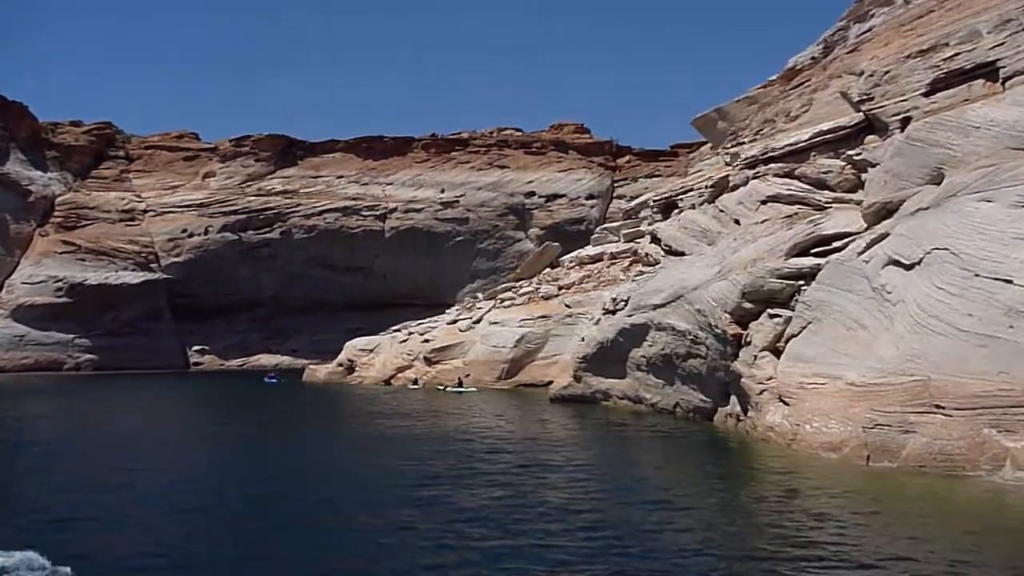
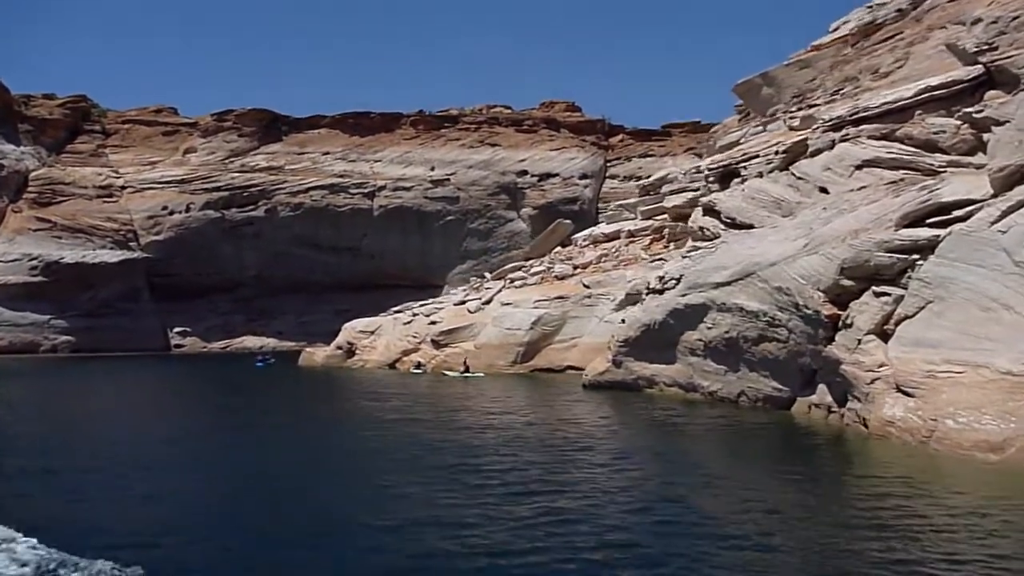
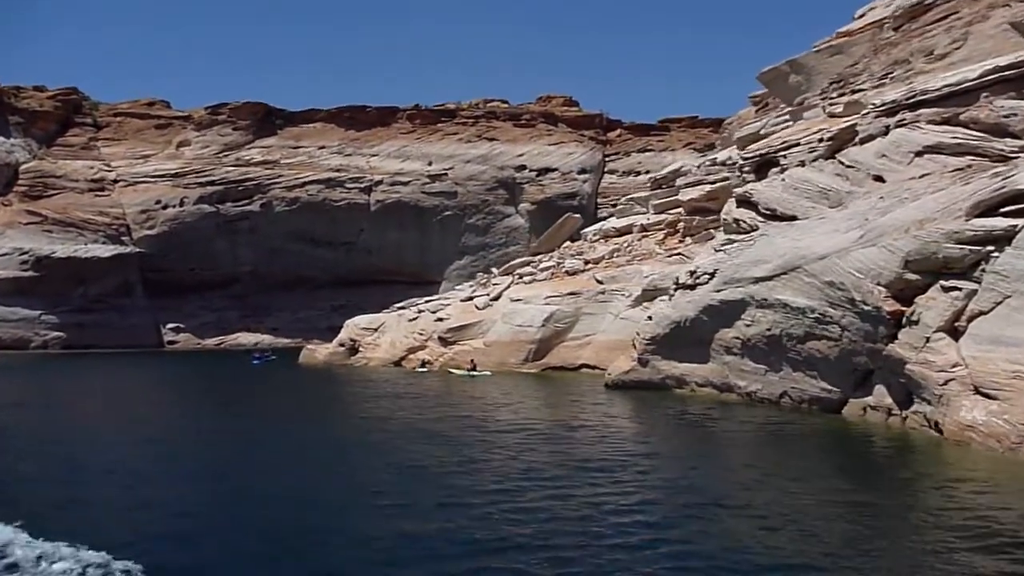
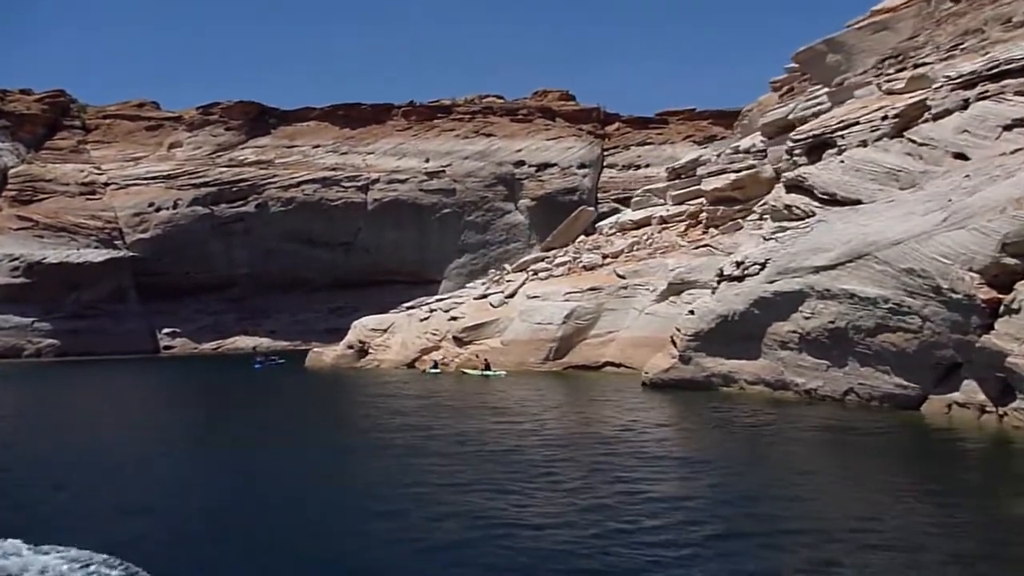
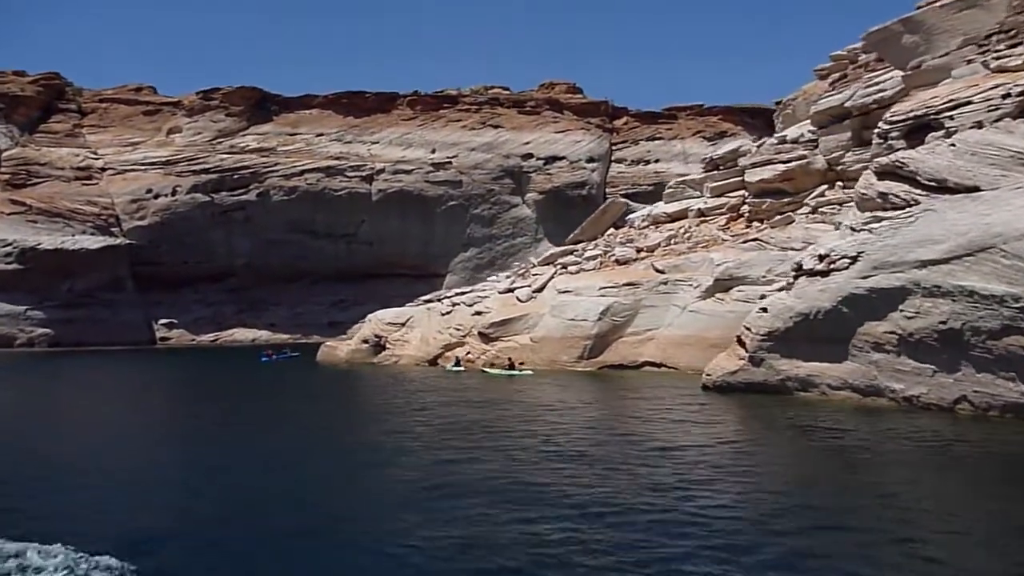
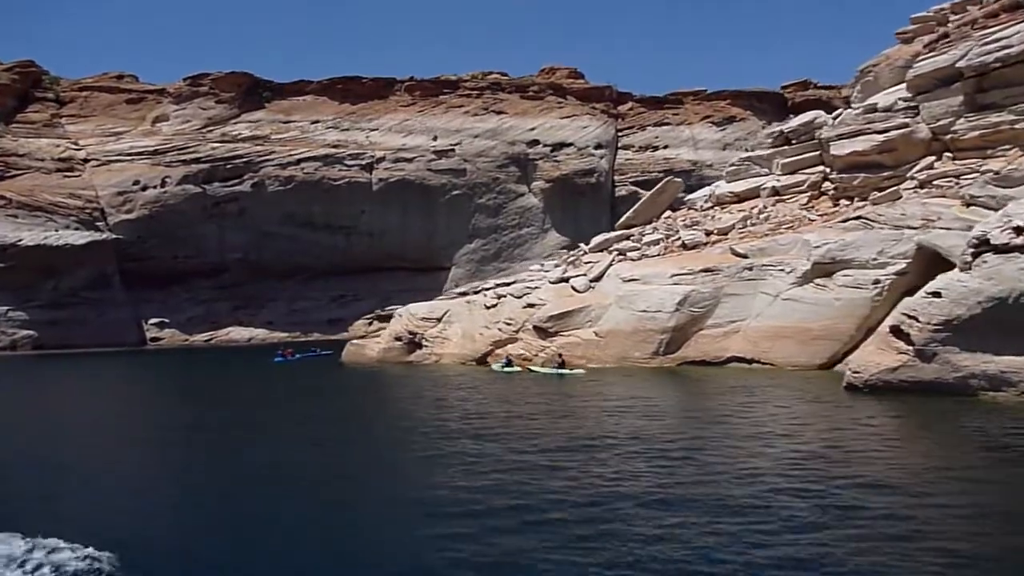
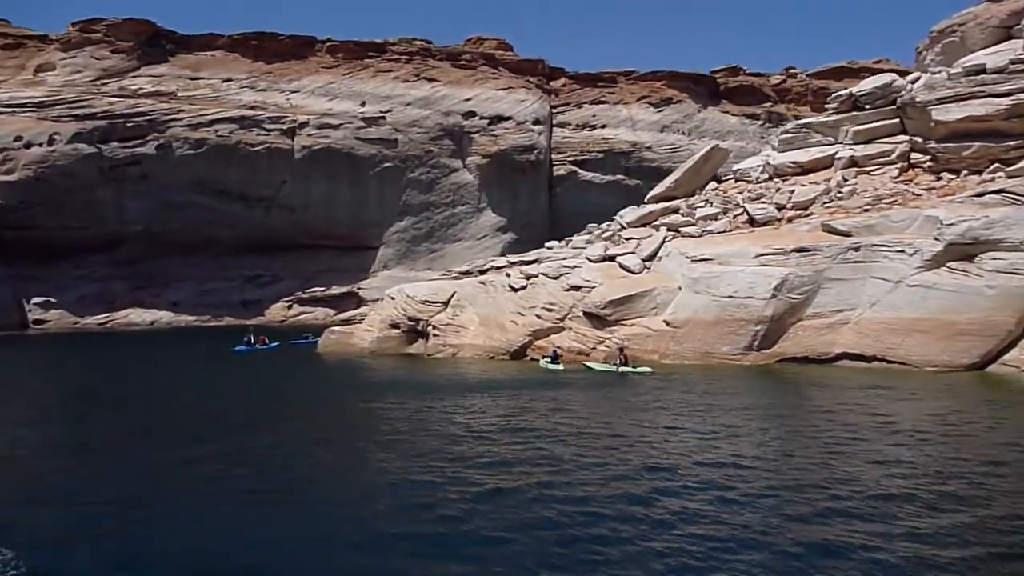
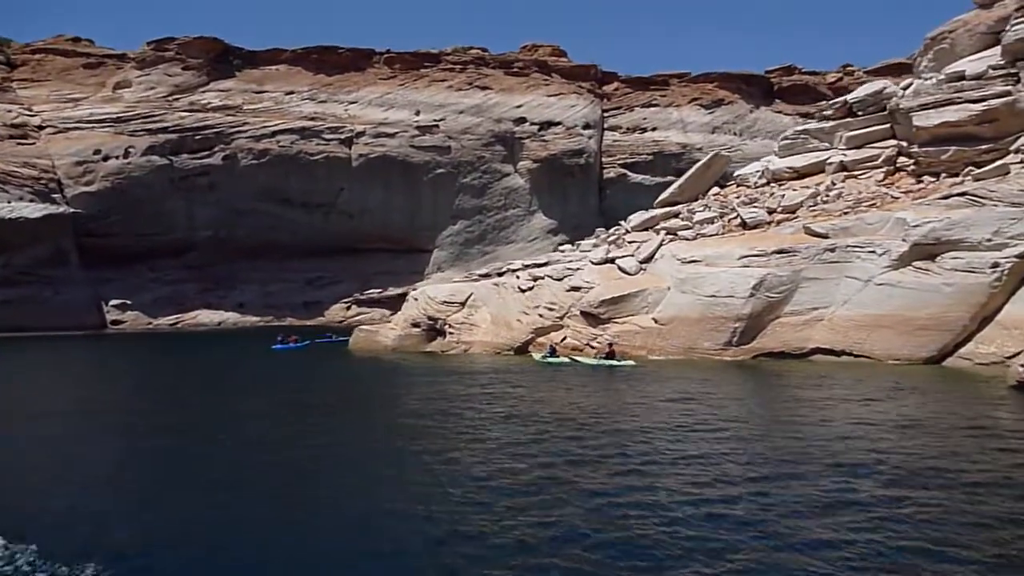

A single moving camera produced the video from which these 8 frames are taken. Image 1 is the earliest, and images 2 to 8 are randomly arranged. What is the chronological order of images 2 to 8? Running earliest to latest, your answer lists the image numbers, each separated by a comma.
2, 3, 4, 5, 6, 8, 7
